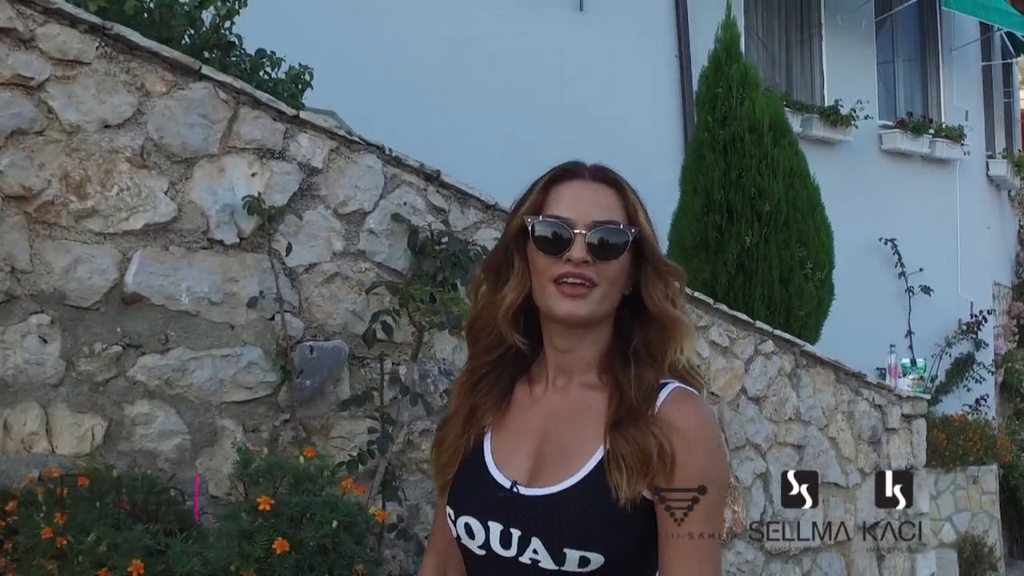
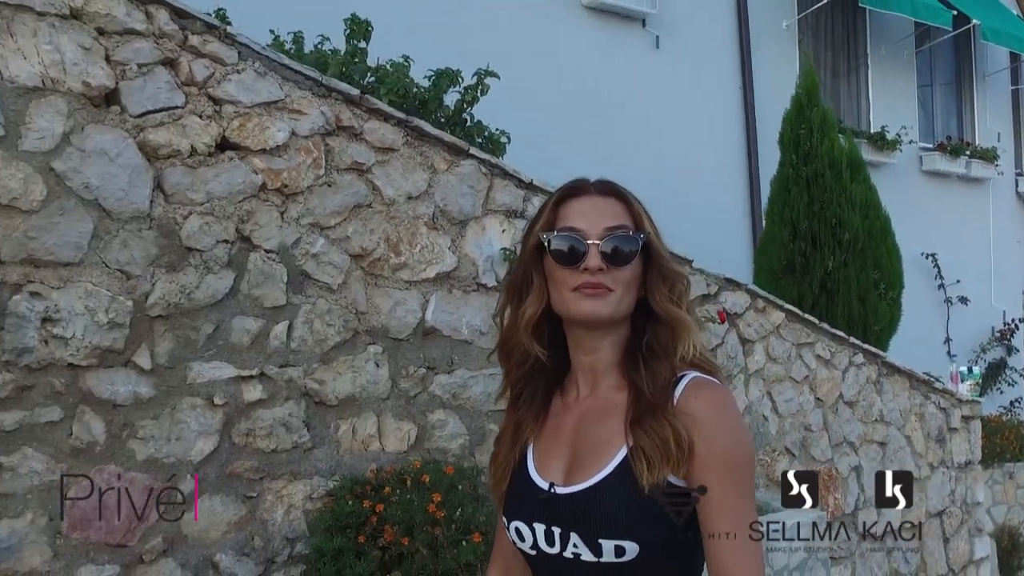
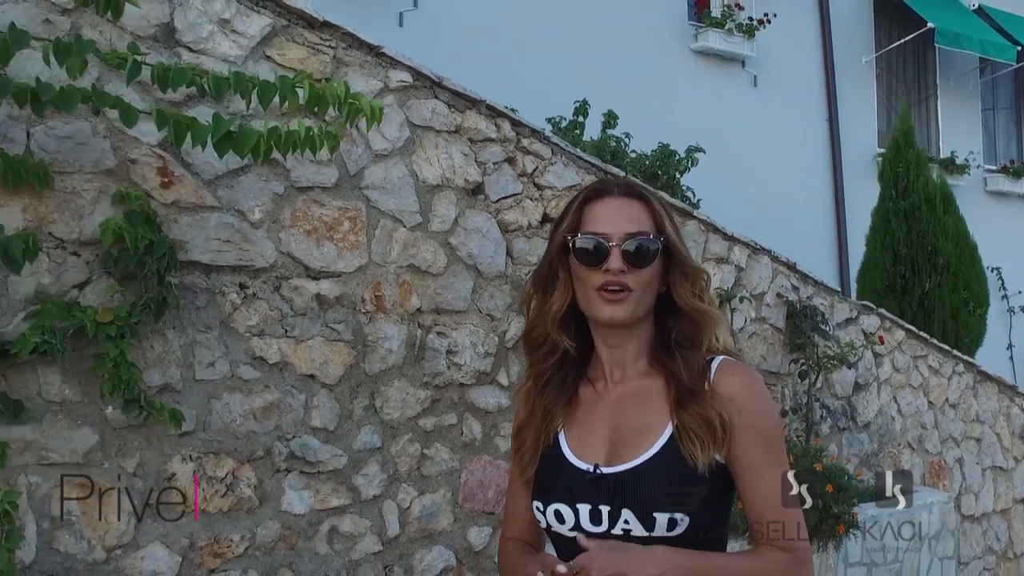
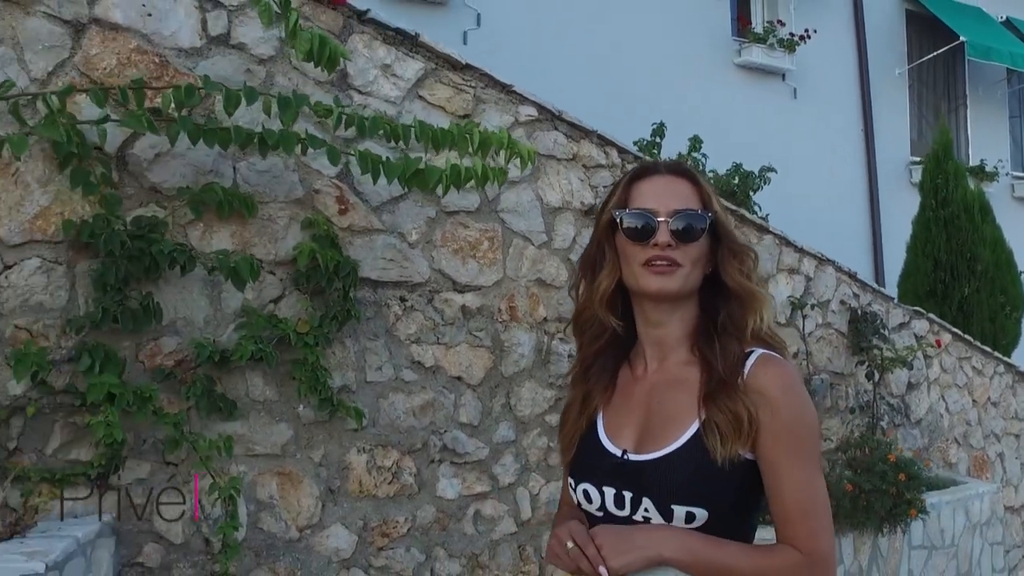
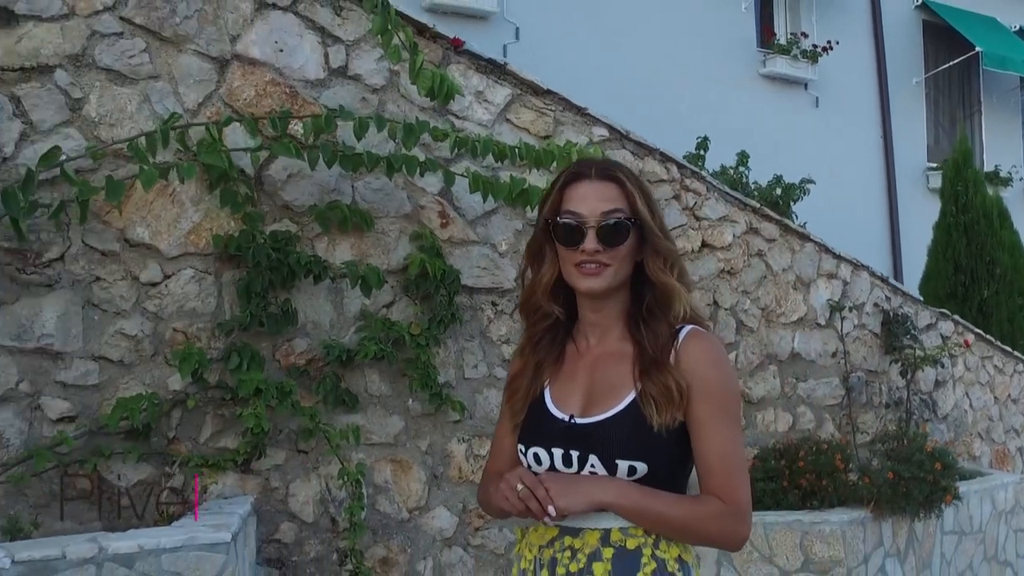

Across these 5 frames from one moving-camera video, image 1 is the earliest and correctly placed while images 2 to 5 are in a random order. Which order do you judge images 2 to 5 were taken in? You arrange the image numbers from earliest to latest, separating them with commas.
2, 3, 4, 5
